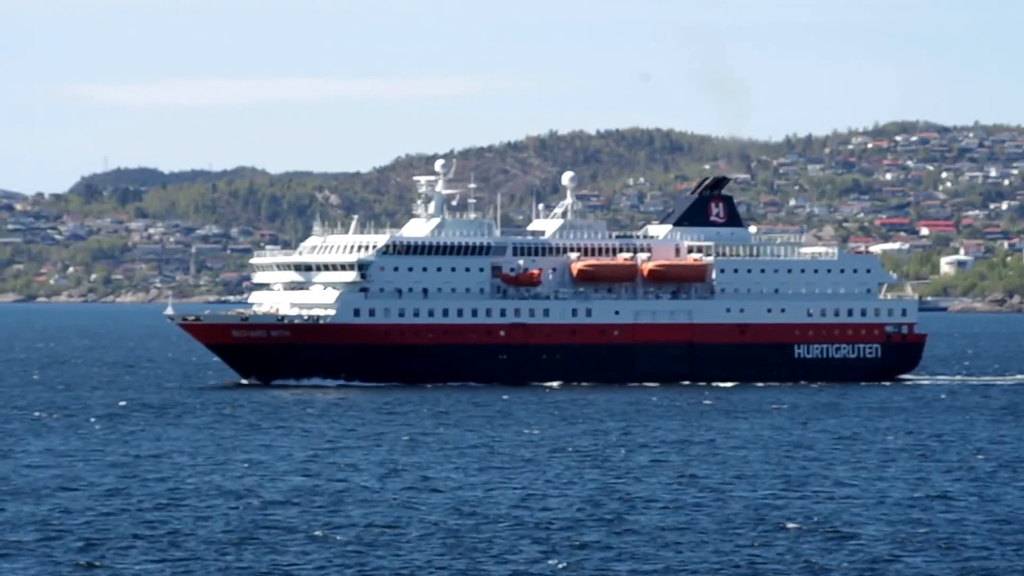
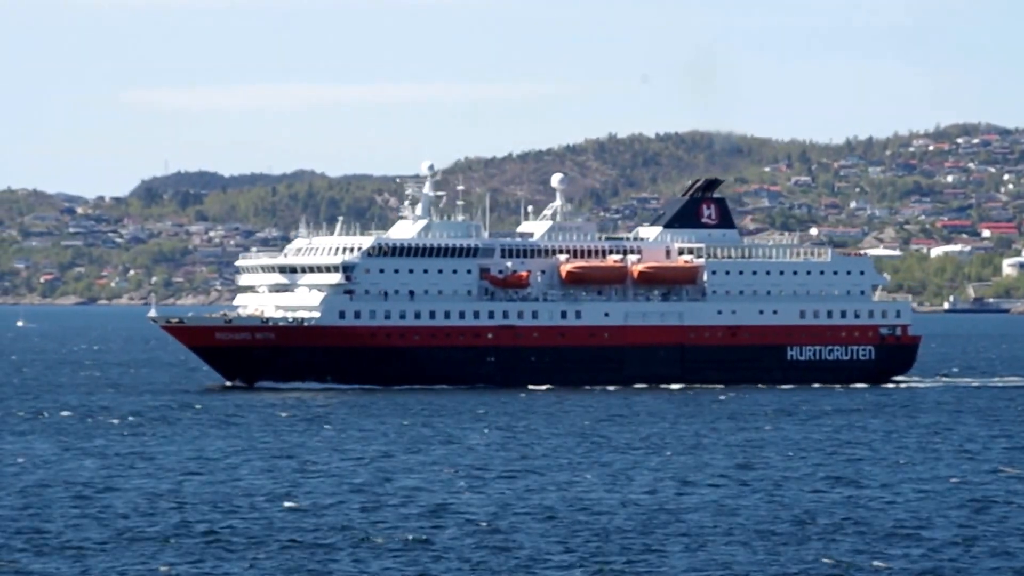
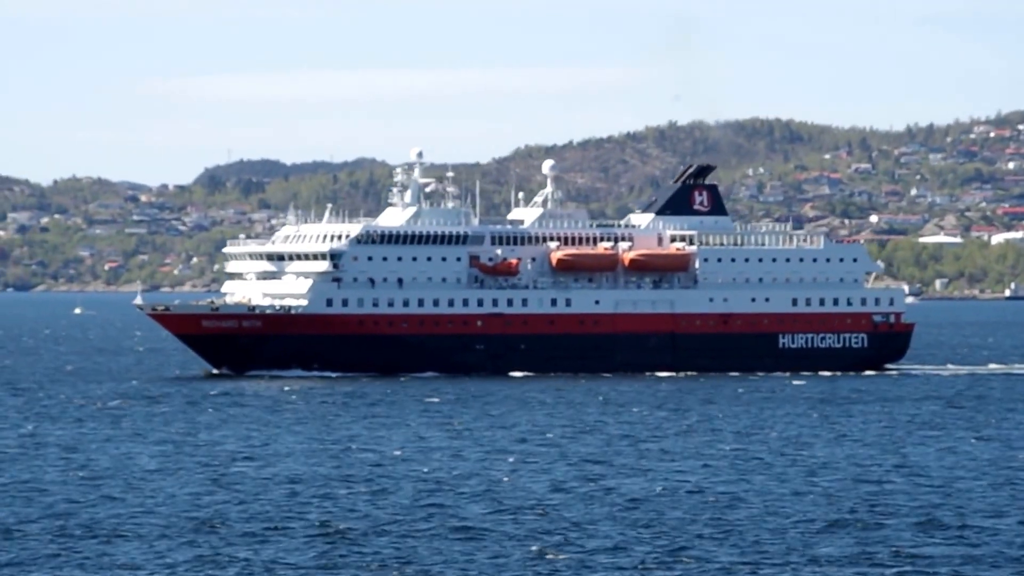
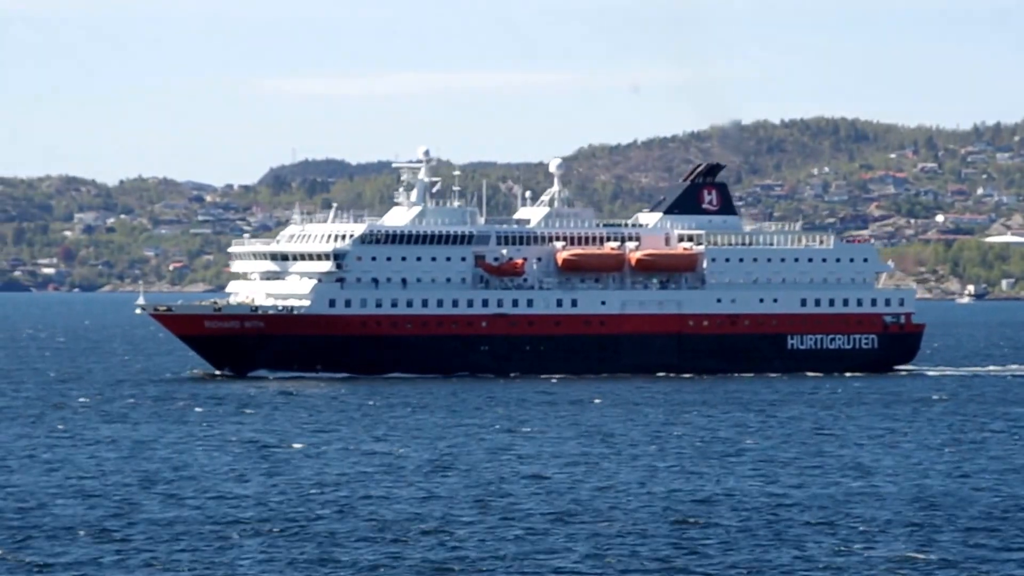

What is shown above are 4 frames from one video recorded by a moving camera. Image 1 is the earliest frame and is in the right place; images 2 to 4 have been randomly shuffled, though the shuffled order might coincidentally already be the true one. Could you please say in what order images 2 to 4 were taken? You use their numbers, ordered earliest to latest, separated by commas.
2, 3, 4
